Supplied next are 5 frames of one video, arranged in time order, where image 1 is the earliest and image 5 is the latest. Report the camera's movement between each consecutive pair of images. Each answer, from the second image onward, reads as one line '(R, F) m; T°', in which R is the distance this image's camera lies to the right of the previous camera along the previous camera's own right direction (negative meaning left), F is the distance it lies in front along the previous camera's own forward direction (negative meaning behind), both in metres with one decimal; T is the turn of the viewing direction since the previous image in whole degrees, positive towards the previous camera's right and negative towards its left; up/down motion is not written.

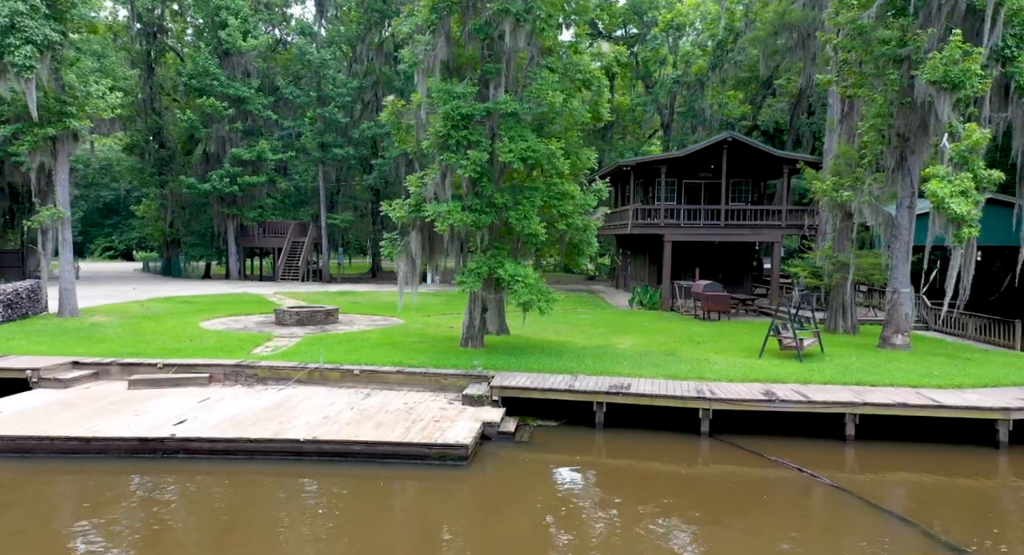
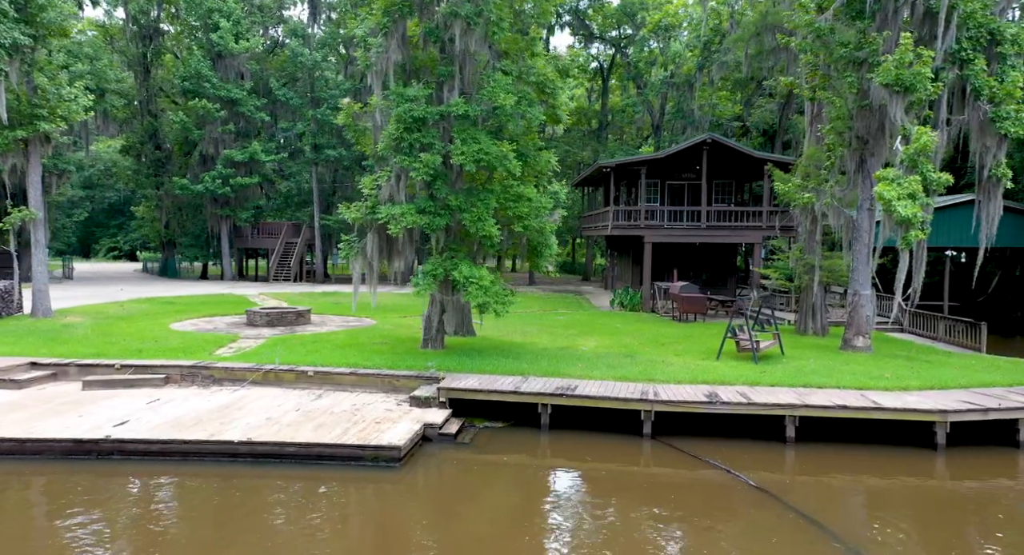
(+1.0, -0.1) m; 0°
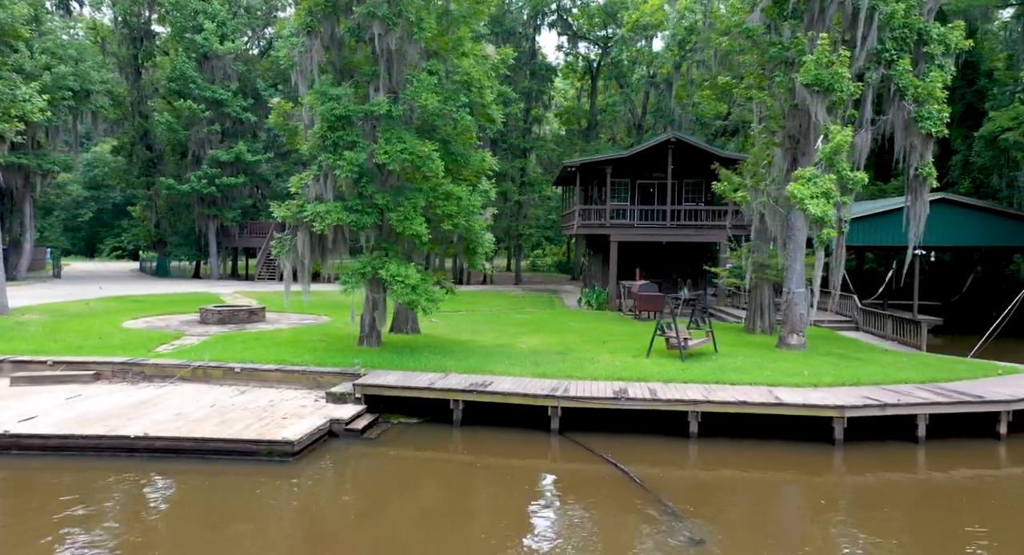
(+1.5, -0.1) m; 0°
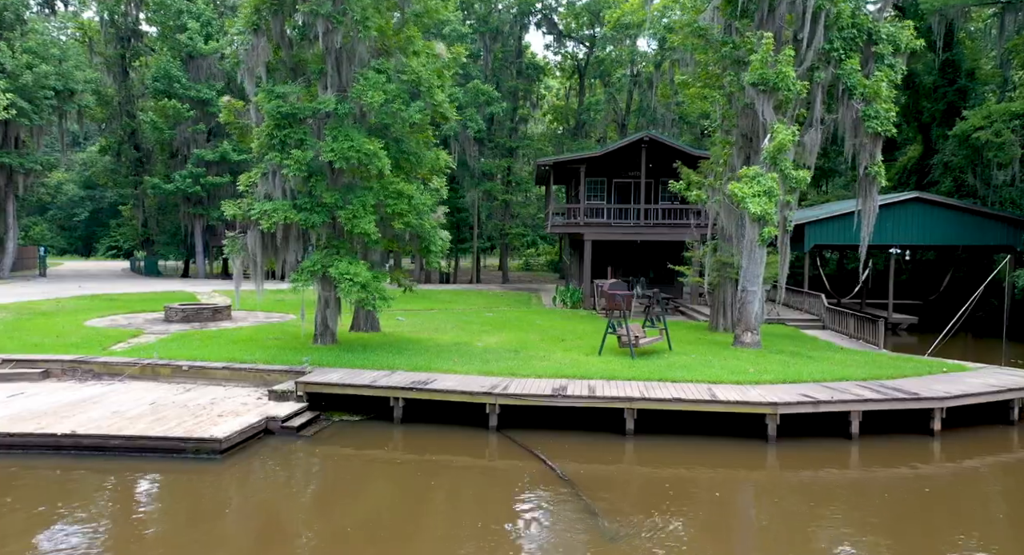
(+1.0, 0.0) m; 0°
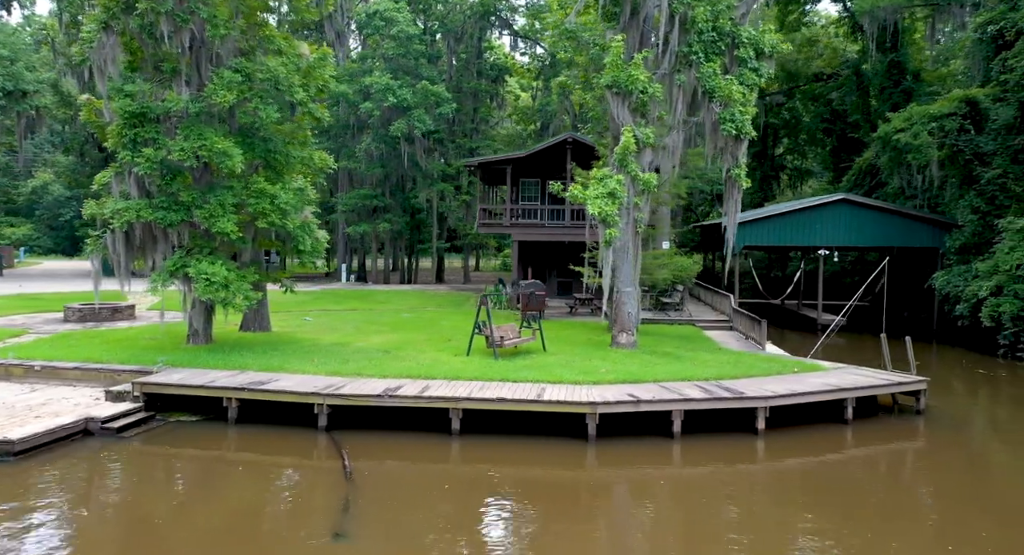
(+2.6, 0.0) m; +1°
